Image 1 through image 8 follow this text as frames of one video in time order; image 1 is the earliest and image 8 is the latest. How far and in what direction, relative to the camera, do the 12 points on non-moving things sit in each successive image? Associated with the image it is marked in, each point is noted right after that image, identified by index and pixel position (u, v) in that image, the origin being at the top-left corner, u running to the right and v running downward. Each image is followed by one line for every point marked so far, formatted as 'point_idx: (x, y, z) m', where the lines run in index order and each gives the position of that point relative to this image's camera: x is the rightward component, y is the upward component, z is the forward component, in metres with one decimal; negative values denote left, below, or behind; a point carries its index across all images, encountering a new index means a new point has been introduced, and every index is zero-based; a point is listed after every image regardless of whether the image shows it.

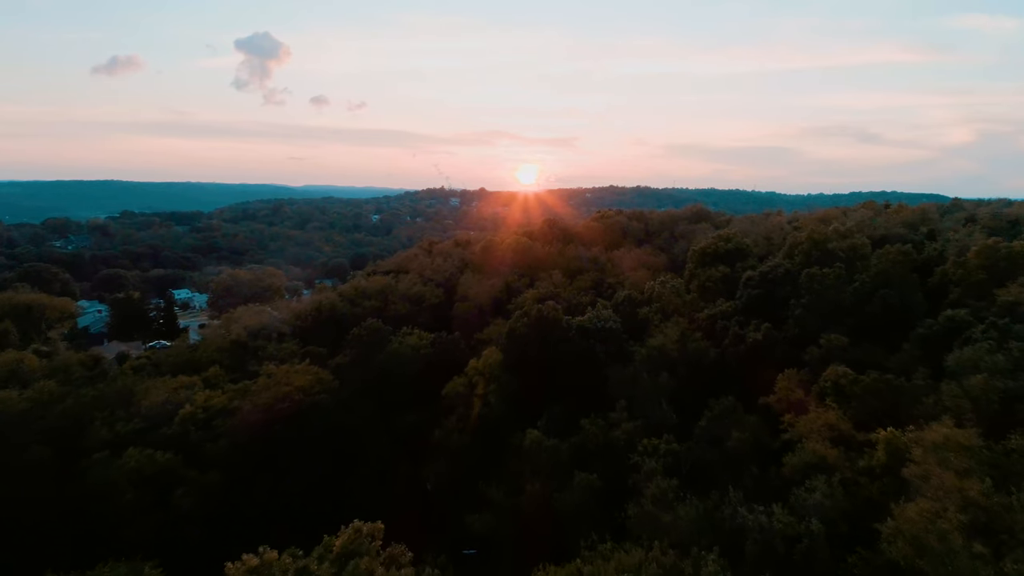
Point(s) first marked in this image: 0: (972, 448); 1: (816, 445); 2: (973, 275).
0: (+6.9, -2.4, +10.5) m
1: (+5.3, -2.7, +12.1) m
2: (+12.9, +0.4, +19.4) m
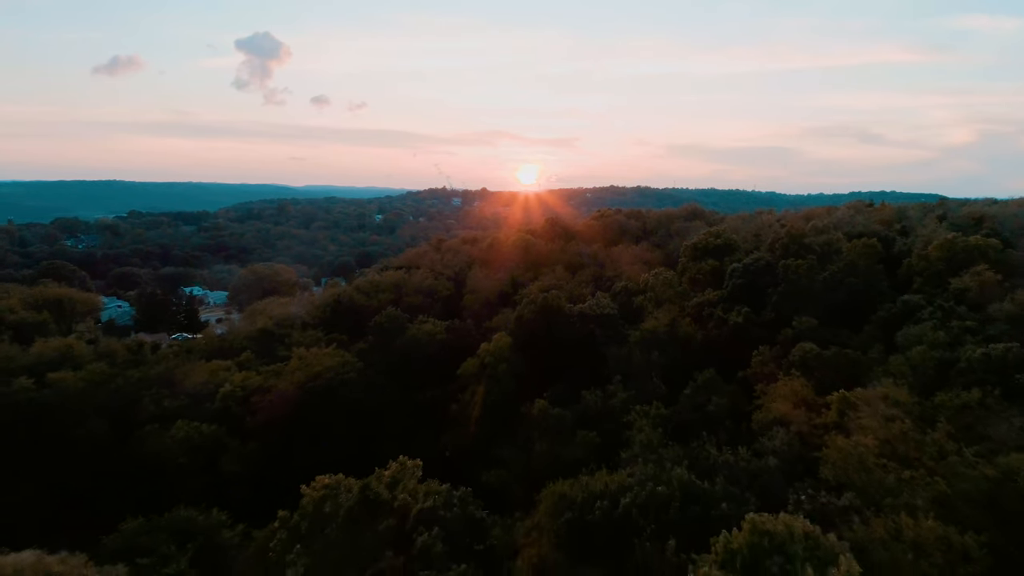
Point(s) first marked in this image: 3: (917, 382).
0: (+7.1, -2.1, +12.9) m
1: (+5.5, -2.4, +14.4) m
2: (+13.2, +0.7, +21.8) m
3: (+8.4, -1.9, +14.6) m
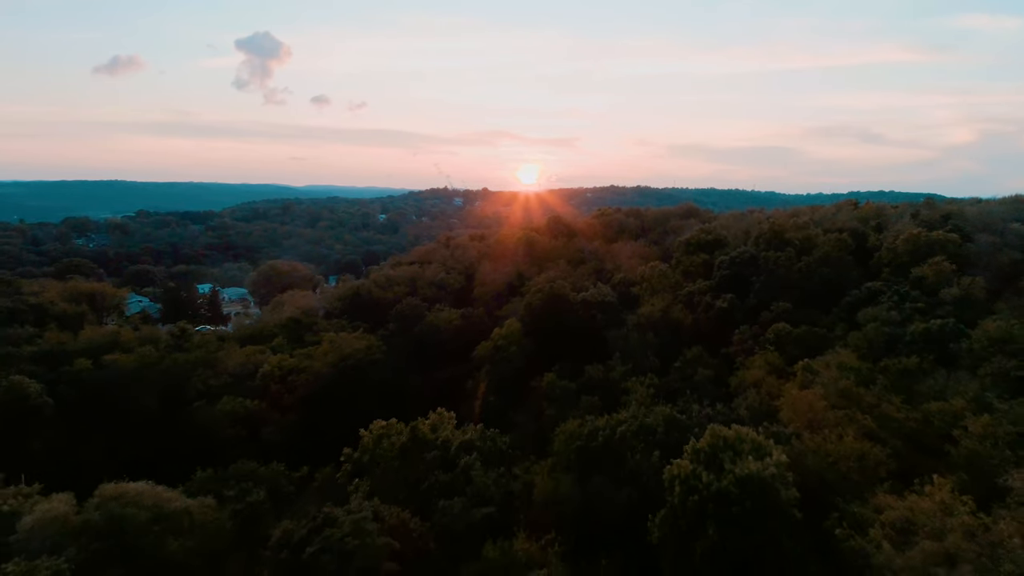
0: (+7.5, -1.7, +15.6) m
1: (+5.9, -2.0, +17.1) m
2: (+13.5, +1.1, +24.5) m
3: (+8.8, -1.5, +17.3) m
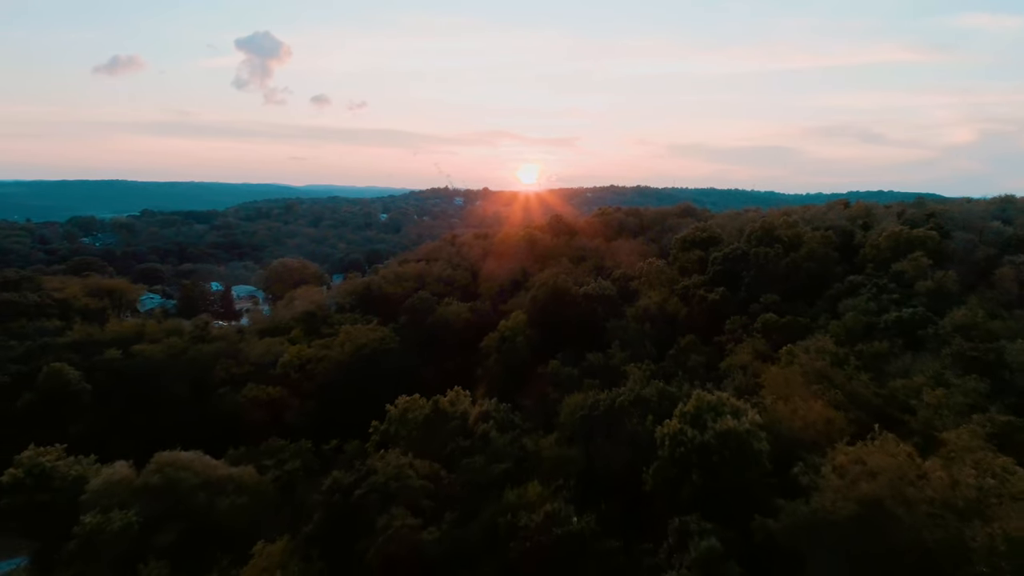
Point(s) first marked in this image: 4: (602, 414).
0: (+7.7, -1.5, +17.2) m
1: (+6.1, -1.8, +18.8) m
2: (+13.8, +1.3, +26.2) m
3: (+9.0, -1.3, +18.9) m
4: (+1.8, -2.4, +13.9) m
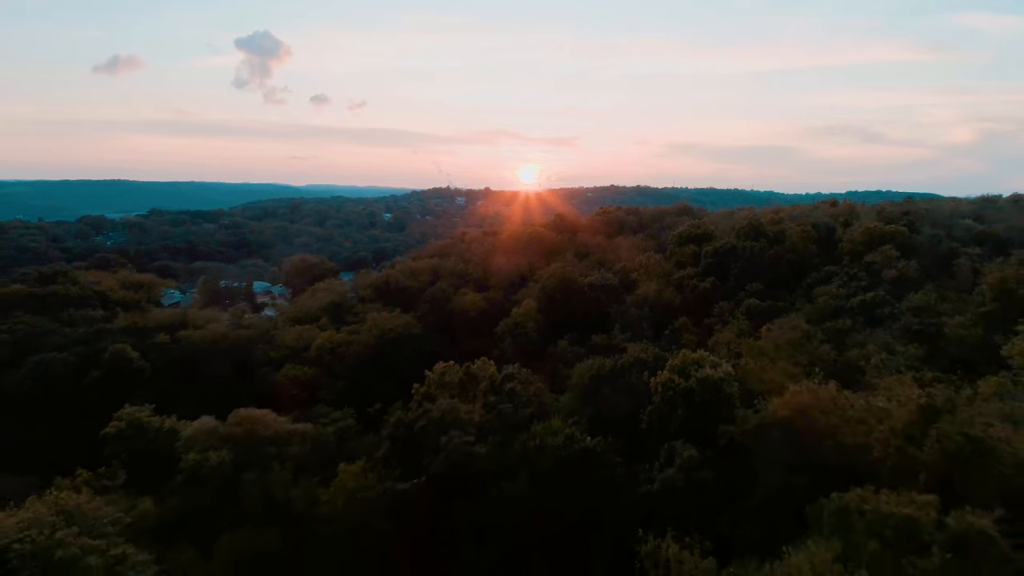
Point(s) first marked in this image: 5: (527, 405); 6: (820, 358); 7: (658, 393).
0: (+8.2, -1.1, +20.2) m
1: (+6.6, -1.4, +21.8) m
2: (+14.3, +1.7, +29.1) m
3: (+9.5, -0.8, +21.9) m
4: (+2.3, -2.0, +16.9) m
5: (+0.3, -2.7, +16.2) m
6: (+7.5, -1.7, +17.1) m
7: (+3.1, -2.2, +14.9) m
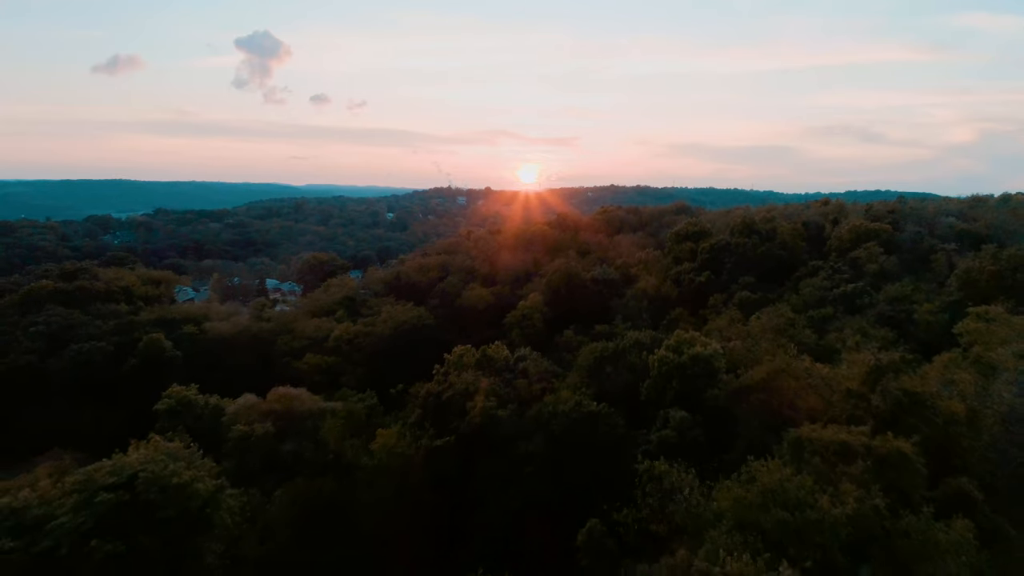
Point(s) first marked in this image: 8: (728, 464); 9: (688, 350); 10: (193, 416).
0: (+8.6, -0.8, +22.1) m
1: (+7.0, -1.1, +23.7) m
2: (+14.6, +2.0, +31.0) m
3: (+9.9, -0.6, +23.8) m
4: (+2.6, -1.7, +18.8) m
5: (+0.6, -2.4, +18.2) m
6: (+7.8, -1.4, +19.1) m
7: (+3.4, -1.9, +16.8) m
8: (+4.4, -3.6, +14.2) m
9: (+4.1, -1.5, +16.4) m
10: (-8.8, -3.5, +19.5) m
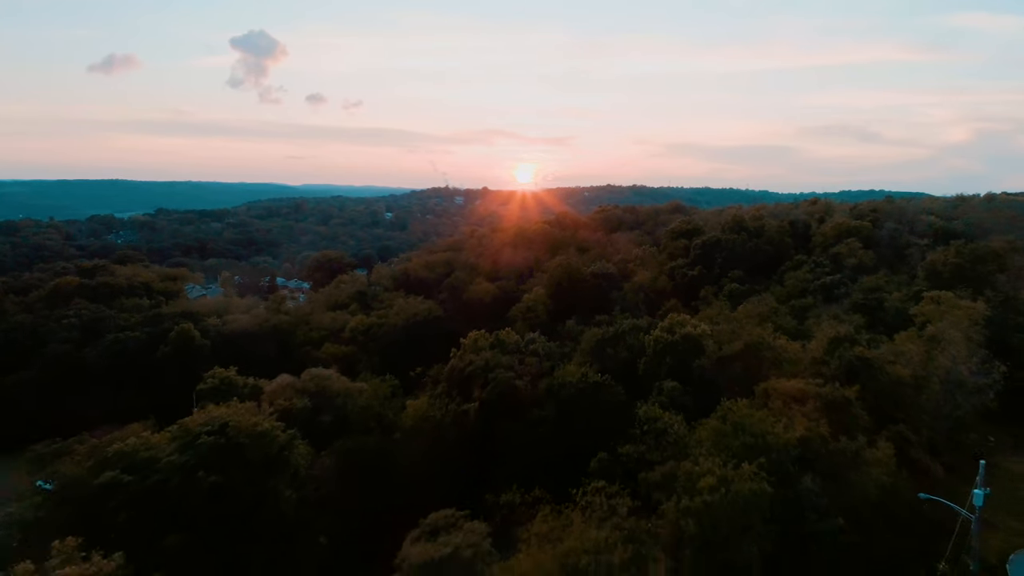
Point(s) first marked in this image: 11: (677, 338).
0: (+8.9, -0.5, +24.3) m
1: (+7.3, -0.8, +25.9) m
2: (+14.9, +2.3, +33.3) m
3: (+10.2, -0.3, +26.0) m
4: (+3.0, -1.4, +21.0) m
5: (+1.0, -2.1, +20.3) m
6: (+8.1, -1.1, +21.2) m
7: (+3.8, -1.6, +19.0) m
8: (+4.7, -3.3, +16.4) m
9: (+4.4, -1.2, +18.6) m
10: (-8.5, -3.2, +21.6) m
11: (+4.3, -1.4, +18.3) m
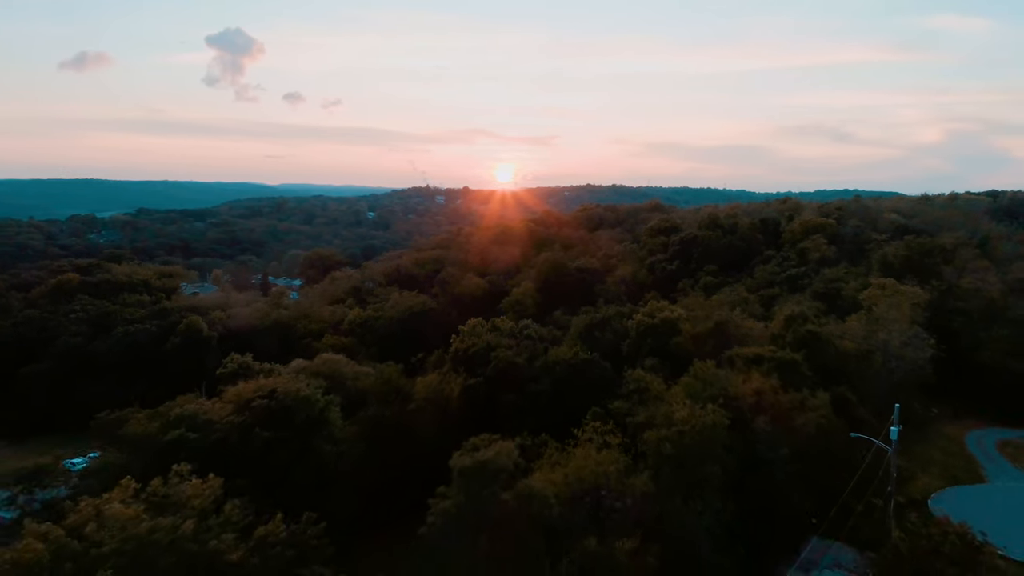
0: (+8.6, -0.2, +26.7) m
1: (+7.0, -0.5, +28.2) m
2: (+14.4, +2.7, +35.8) m
3: (+9.9, +0.1, +28.4) m
4: (+2.8, -1.1, +23.2) m
5: (+0.9, -1.8, +22.5) m
6: (+8.0, -0.8, +23.6) m
7: (+3.7, -1.3, +21.2) m
8: (+4.7, -3.0, +18.7) m
9: (+4.4, -0.9, +20.8) m
10: (-8.6, -3.0, +23.5) m
11: (+4.3, -1.1, +20.6) m
